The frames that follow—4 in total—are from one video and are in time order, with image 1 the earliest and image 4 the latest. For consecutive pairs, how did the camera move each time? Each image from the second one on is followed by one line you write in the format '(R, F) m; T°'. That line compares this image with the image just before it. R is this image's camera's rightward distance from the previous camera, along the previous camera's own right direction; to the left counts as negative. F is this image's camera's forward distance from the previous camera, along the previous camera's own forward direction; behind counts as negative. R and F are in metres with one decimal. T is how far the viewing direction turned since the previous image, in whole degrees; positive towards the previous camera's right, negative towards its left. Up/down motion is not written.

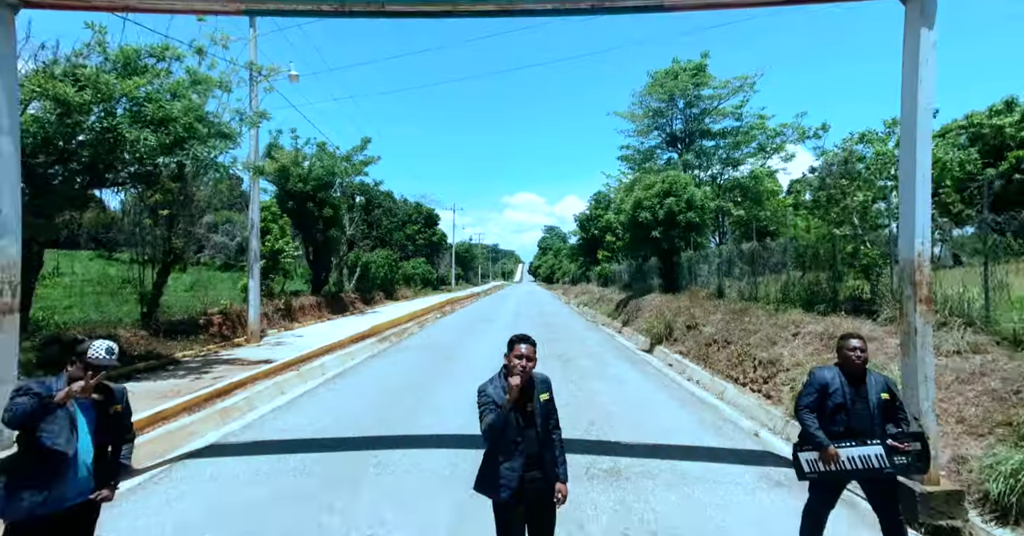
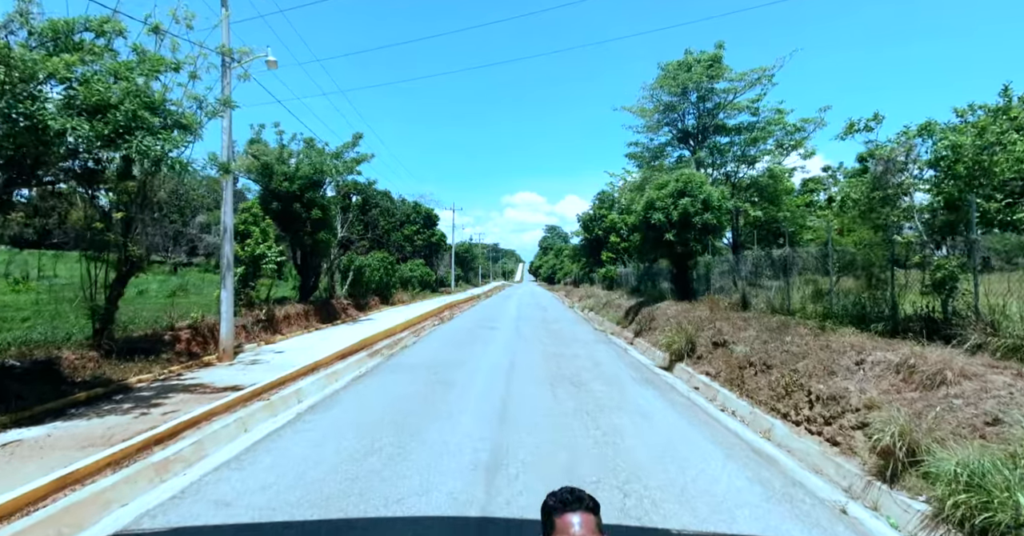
(-0.1, +1.3) m; 0°
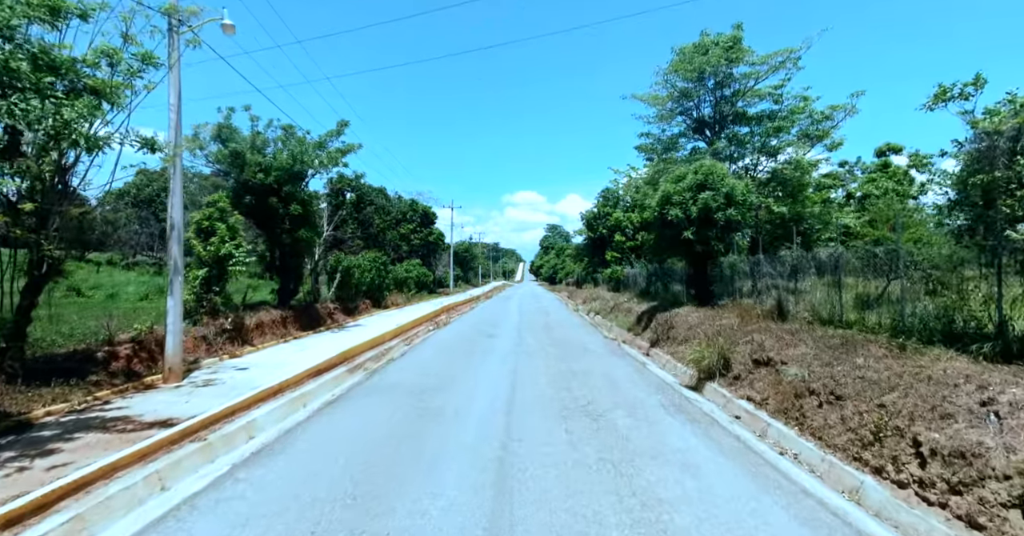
(0.0, +1.8) m; 0°
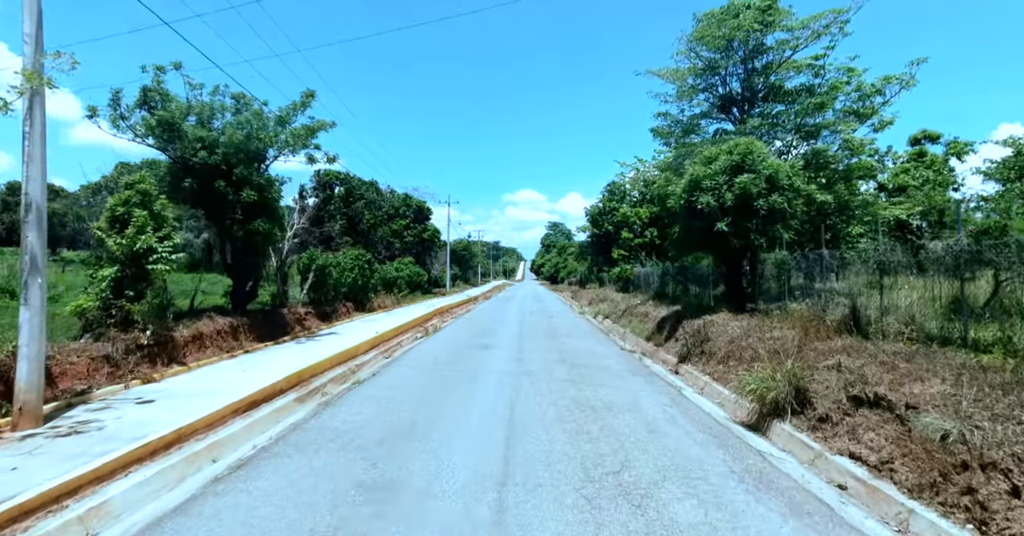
(+0.1, +2.7) m; 0°
